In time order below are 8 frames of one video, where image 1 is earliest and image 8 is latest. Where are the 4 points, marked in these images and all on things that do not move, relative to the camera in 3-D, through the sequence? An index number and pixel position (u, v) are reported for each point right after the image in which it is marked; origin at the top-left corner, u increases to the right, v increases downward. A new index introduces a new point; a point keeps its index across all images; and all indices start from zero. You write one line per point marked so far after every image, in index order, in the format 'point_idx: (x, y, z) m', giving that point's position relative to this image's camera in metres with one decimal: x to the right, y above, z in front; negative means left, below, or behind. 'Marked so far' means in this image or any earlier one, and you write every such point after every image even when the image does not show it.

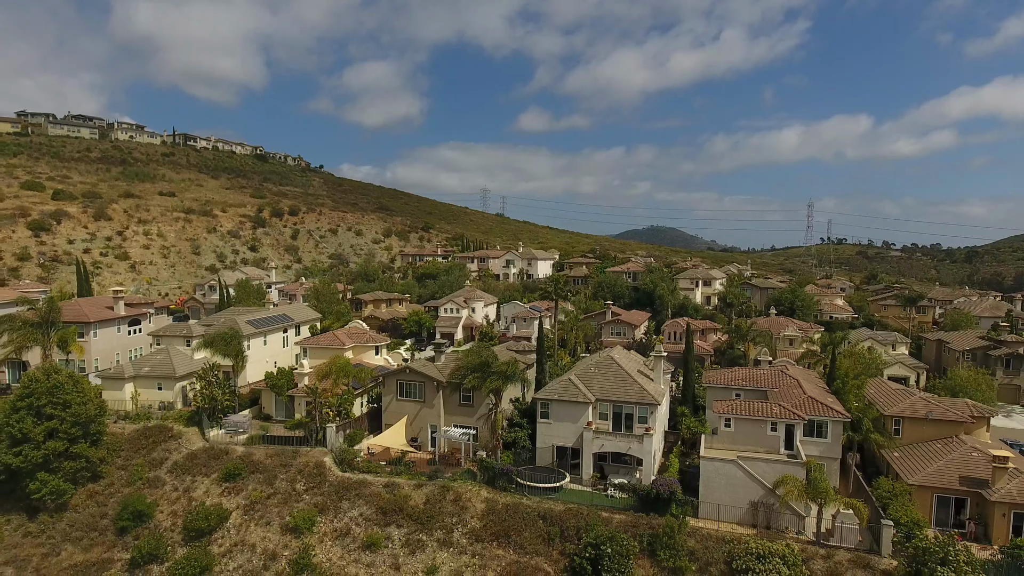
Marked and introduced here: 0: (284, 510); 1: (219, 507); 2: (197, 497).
0: (-6.2, -6.0, +17.3) m
1: (-8.0, -6.0, +17.3) m
2: (-8.9, -5.8, +17.8) m
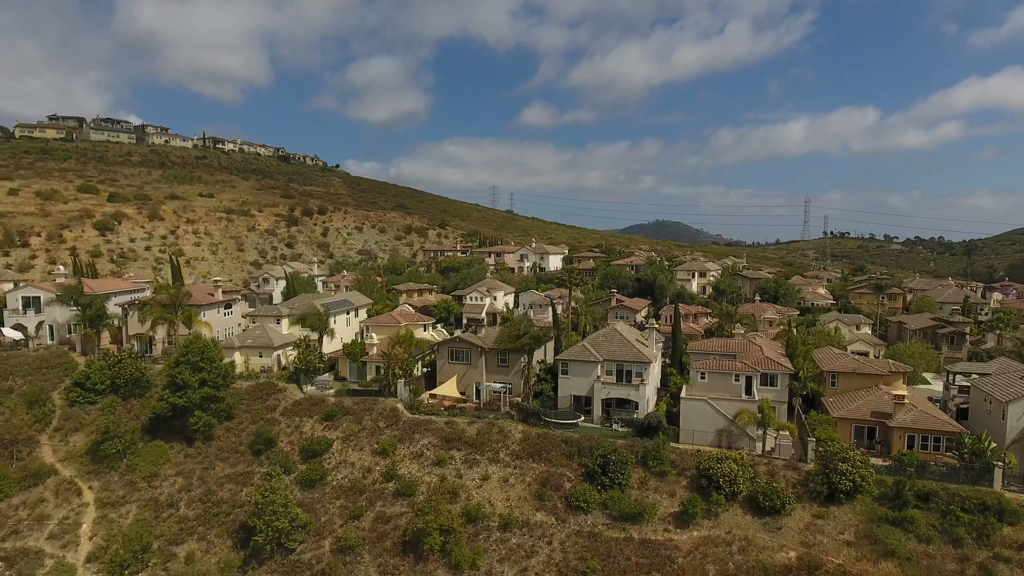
0: (-5.2, -5.6, +23.3) m
1: (-6.9, -5.5, +23.4) m
2: (-7.8, -5.4, +23.9) m
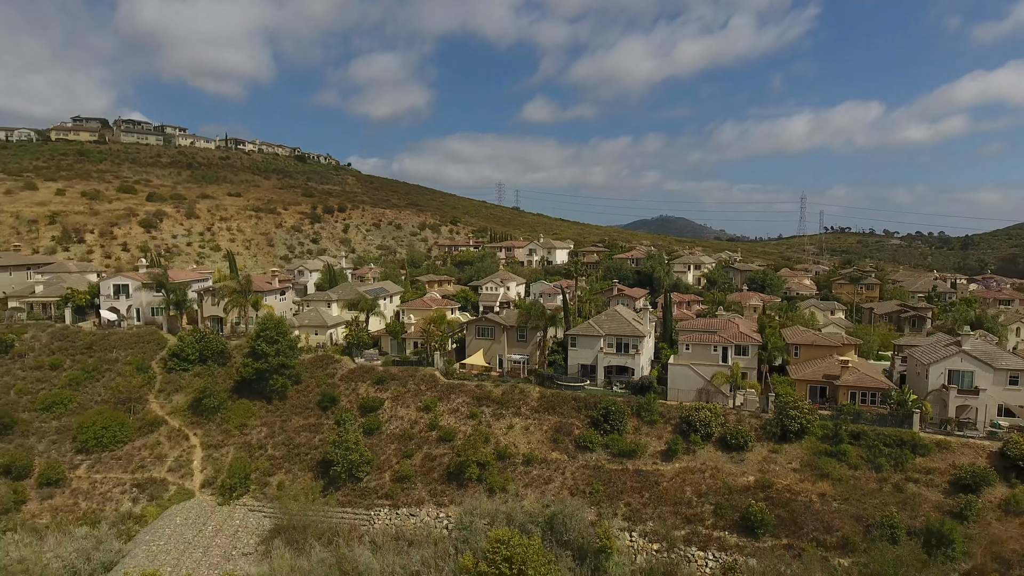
0: (-4.3, -5.0, +28.6) m
1: (-6.1, -5.0, +28.7) m
2: (-6.9, -4.8, +29.1) m
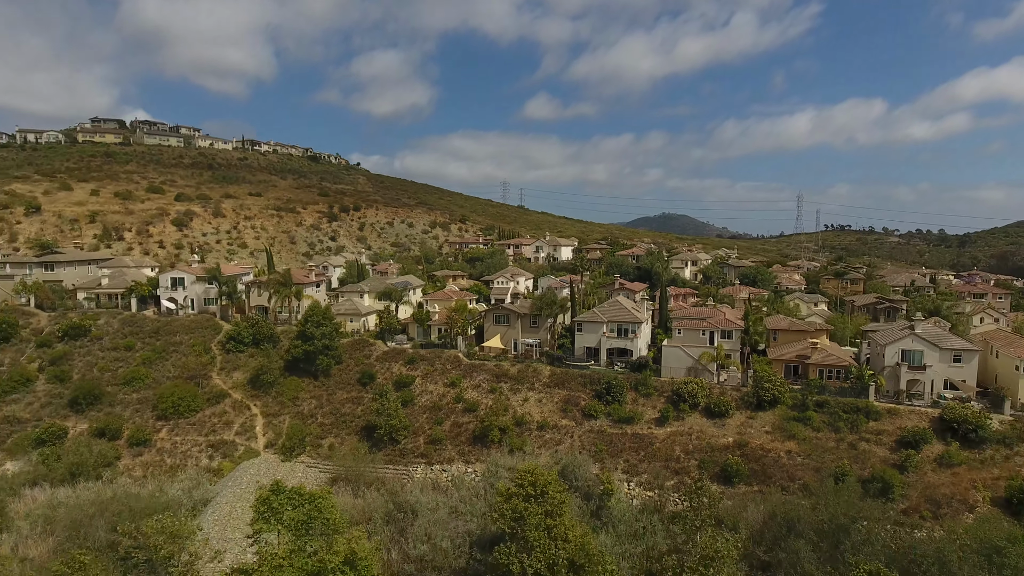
0: (-3.6, -4.5, +32.9) m
1: (-5.3, -4.5, +33.0) m
2: (-6.2, -4.4, +33.5) m
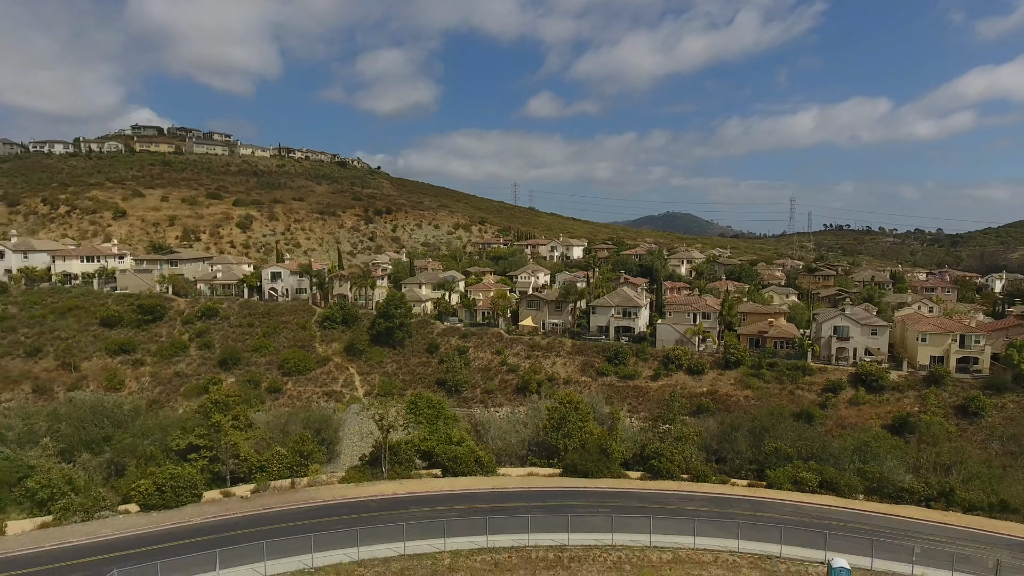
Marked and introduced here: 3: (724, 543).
0: (-1.5, -4.0, +43.3) m
1: (-3.2, -4.0, +43.4) m
2: (-4.1, -3.8, +43.9) m
3: (+6.2, -7.4, +18.7) m
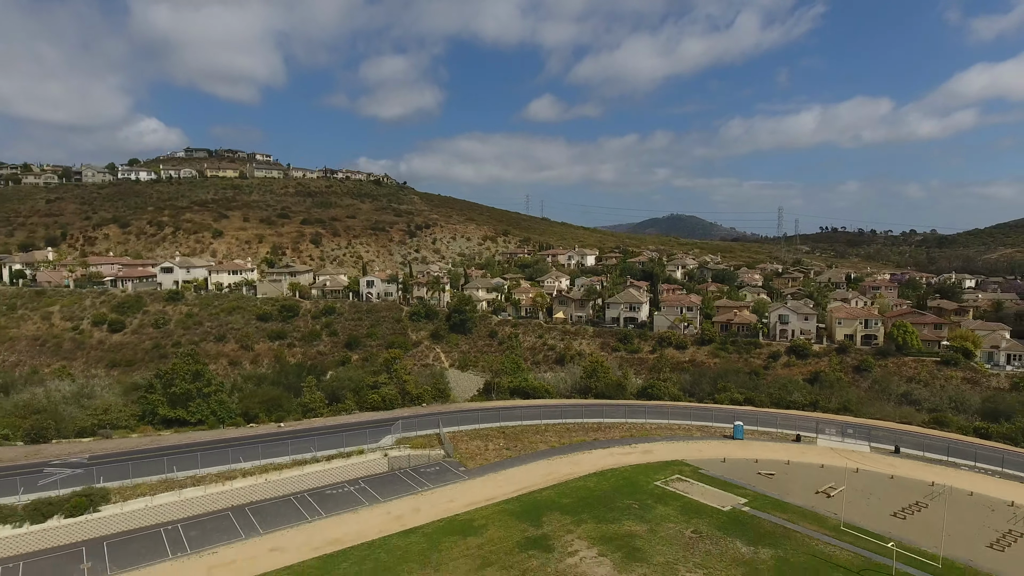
0: (+2.1, -4.2, +60.1) m
1: (+0.3, -4.2, +60.2) m
2: (-0.5, -4.1, +60.7) m
3: (+9.6, -7.5, +35.4) m
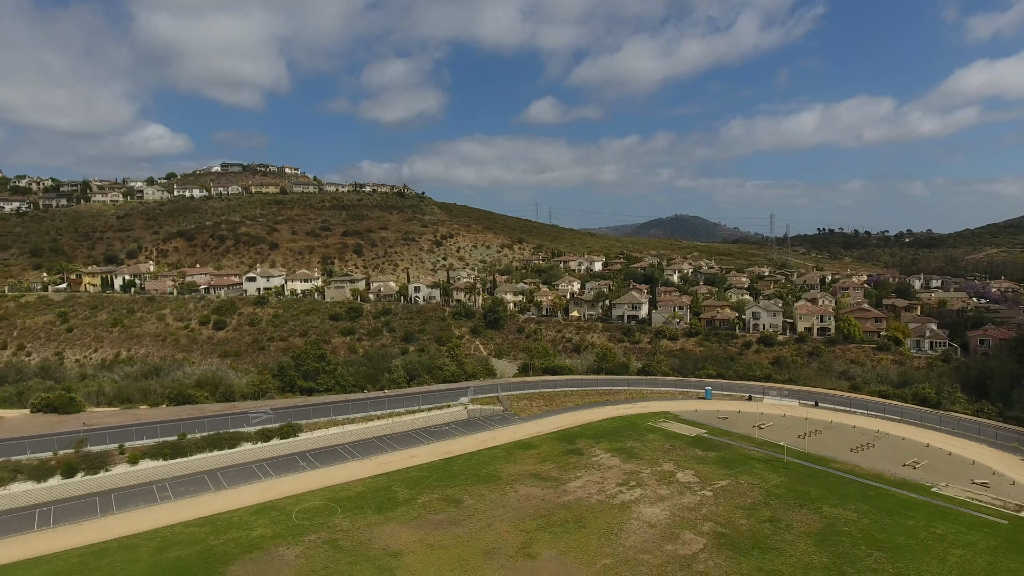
0: (+4.9, -4.7, +73.9) m
1: (+3.1, -4.7, +74.0) m
2: (+2.3, -4.5, +74.4) m
3: (+12.3, -7.8, +49.1) m
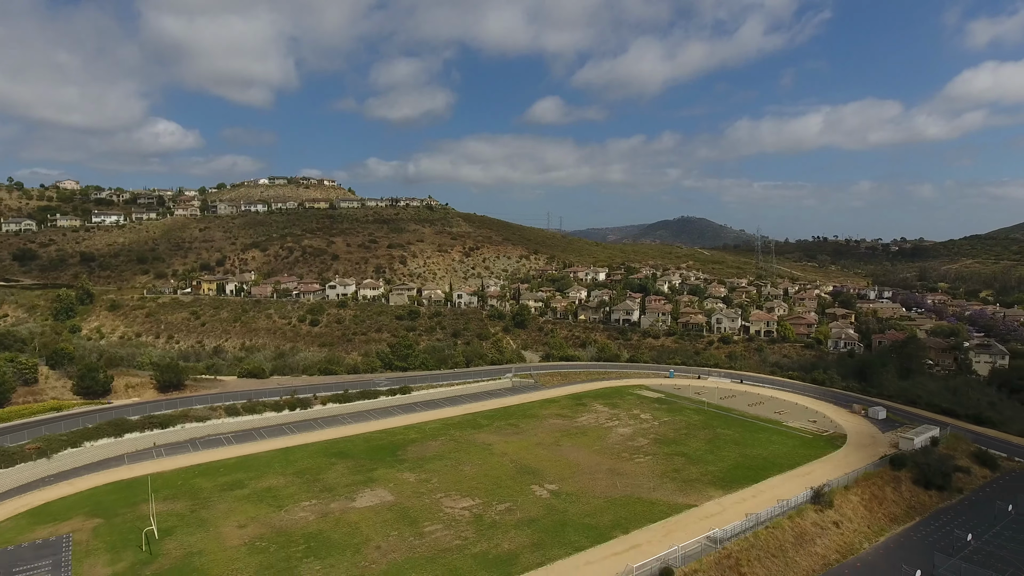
0: (+8.2, -6.1, +96.8) m
1: (+6.5, -6.1, +96.9) m
2: (+5.7, -5.9, +97.4) m
3: (+15.4, -9.4, +72.0) m
